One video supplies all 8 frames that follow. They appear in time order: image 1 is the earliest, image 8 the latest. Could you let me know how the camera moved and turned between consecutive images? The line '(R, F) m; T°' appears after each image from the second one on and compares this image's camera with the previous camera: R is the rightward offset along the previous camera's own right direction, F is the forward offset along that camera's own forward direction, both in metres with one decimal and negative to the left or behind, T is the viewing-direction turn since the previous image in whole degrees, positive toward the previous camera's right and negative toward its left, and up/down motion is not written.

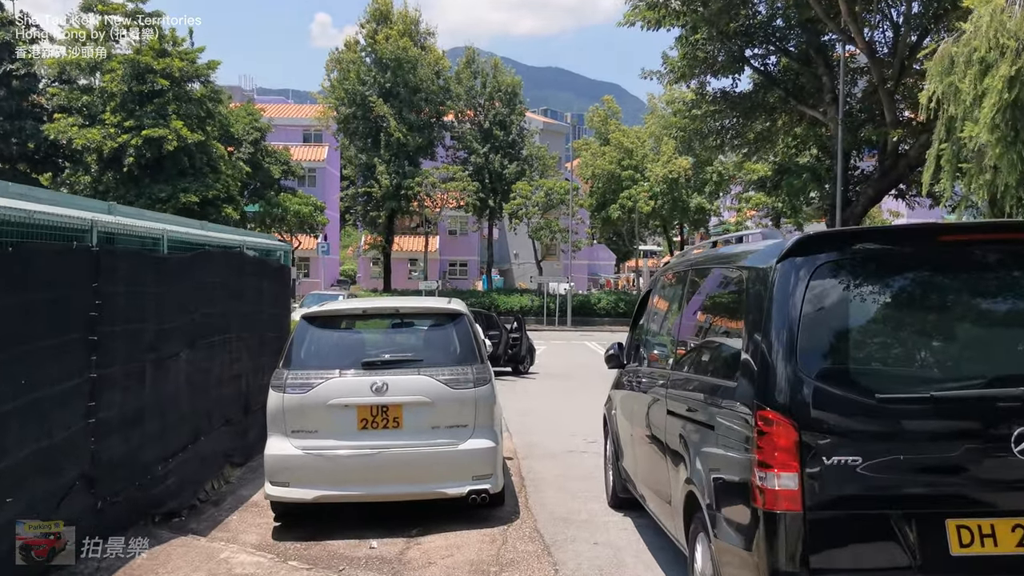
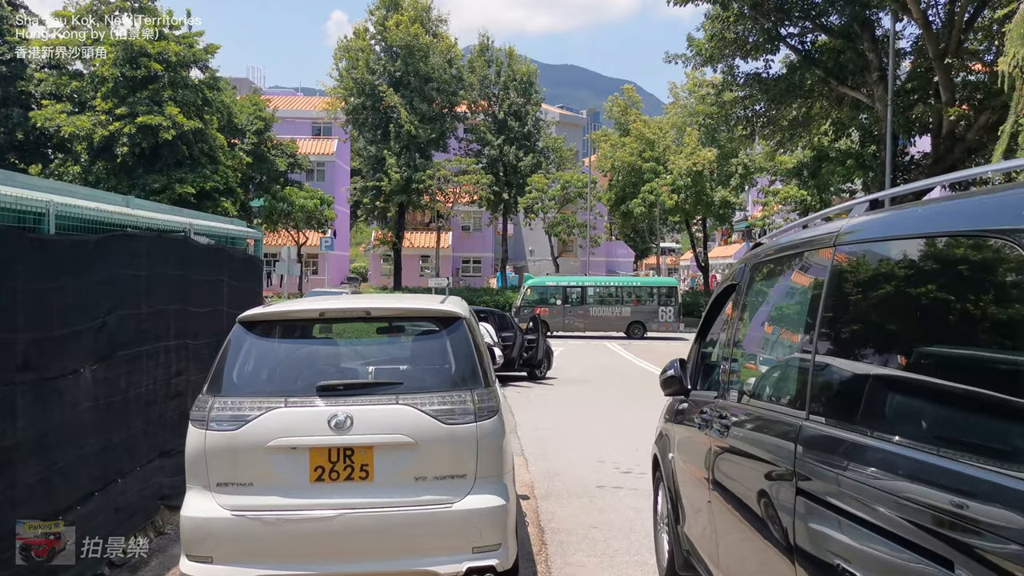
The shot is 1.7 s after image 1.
(0.0, +1.8) m; -1°
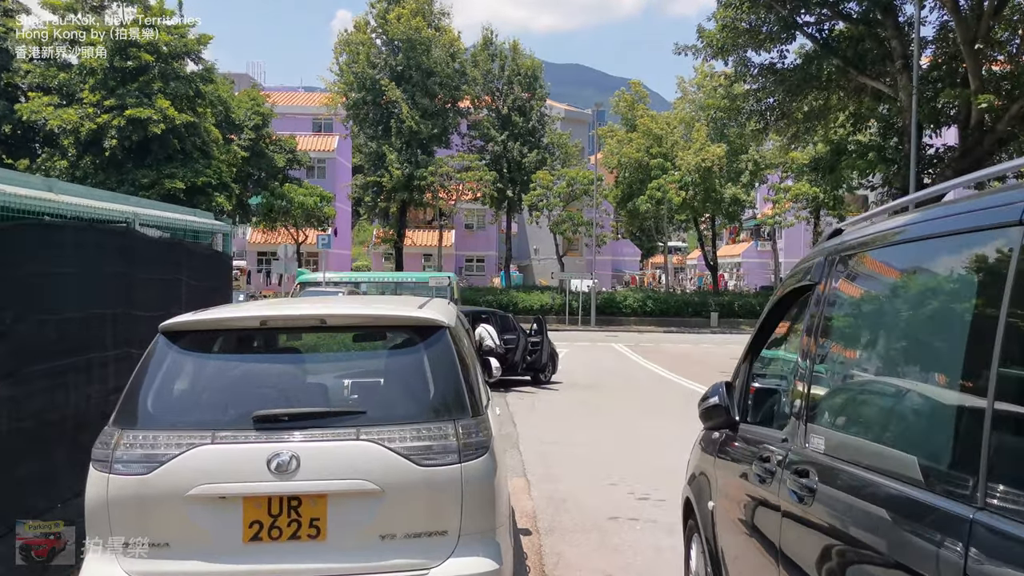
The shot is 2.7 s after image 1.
(0.0, +1.0) m; 0°
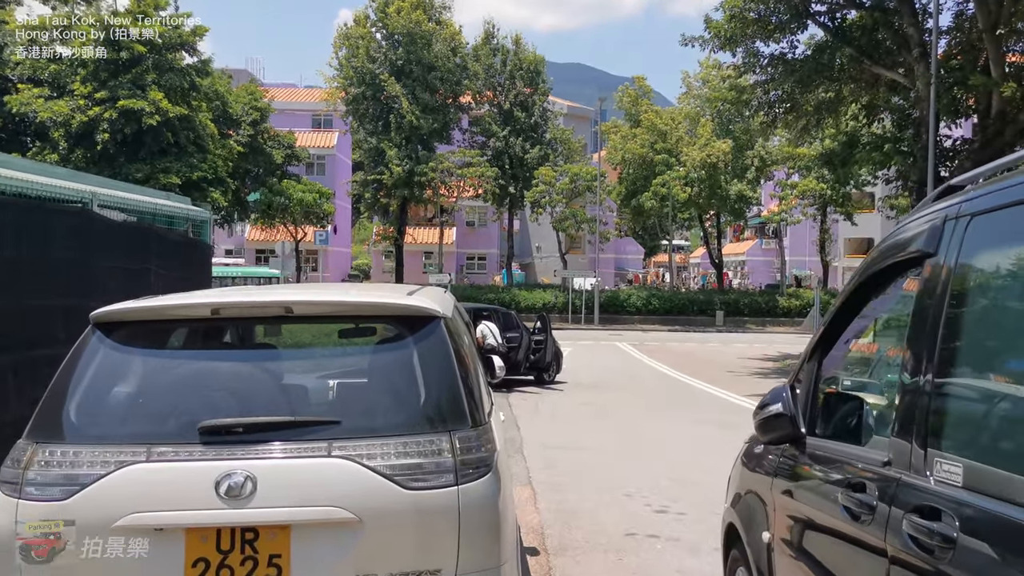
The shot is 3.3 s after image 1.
(0.0, +0.6) m; 0°
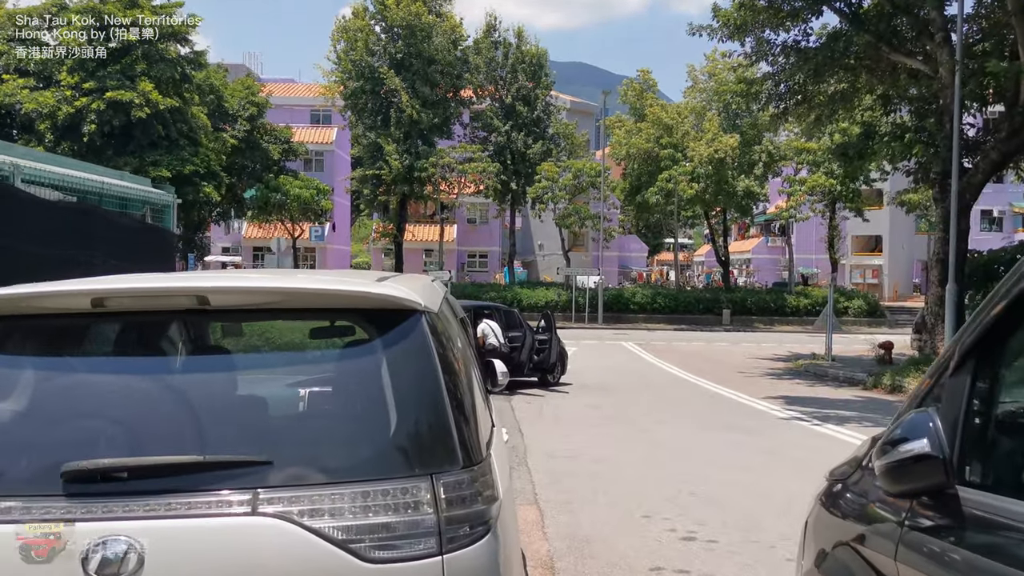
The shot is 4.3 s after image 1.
(0.0, +0.8) m; 0°
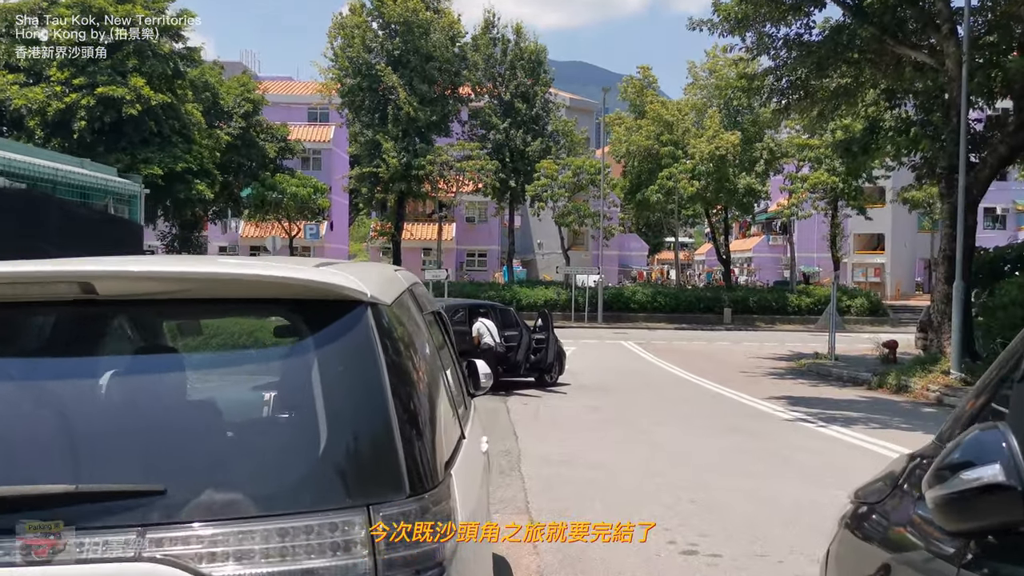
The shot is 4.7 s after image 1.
(+0.1, +0.4) m; 0°
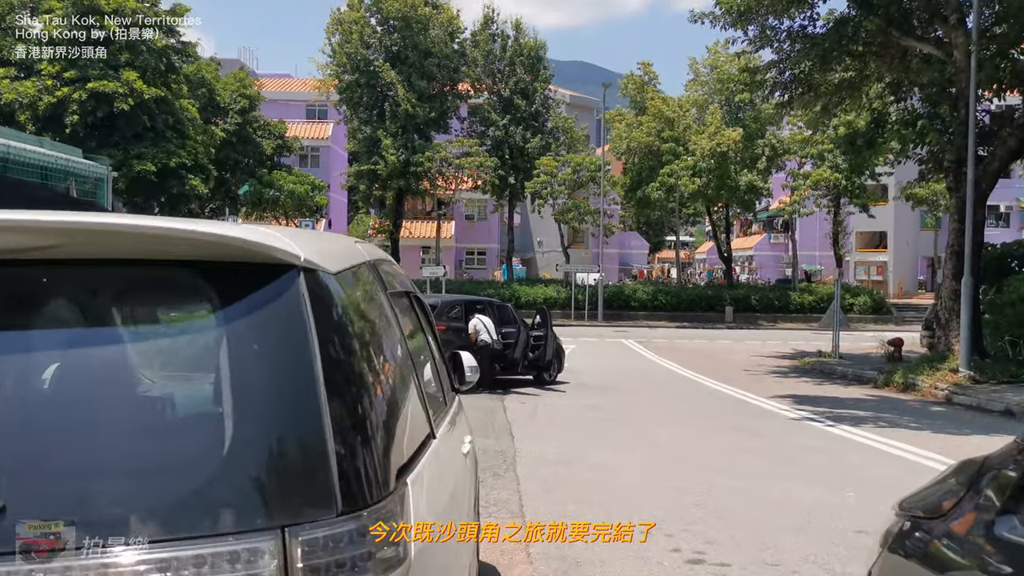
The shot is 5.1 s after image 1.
(+0.1, +0.4) m; 0°
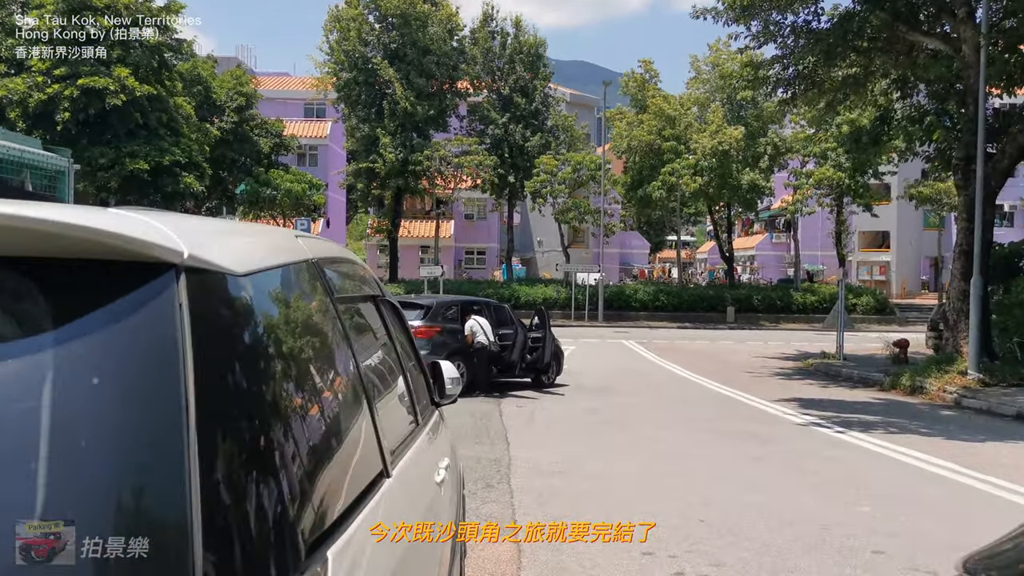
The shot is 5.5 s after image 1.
(+0.1, +0.4) m; 0°
